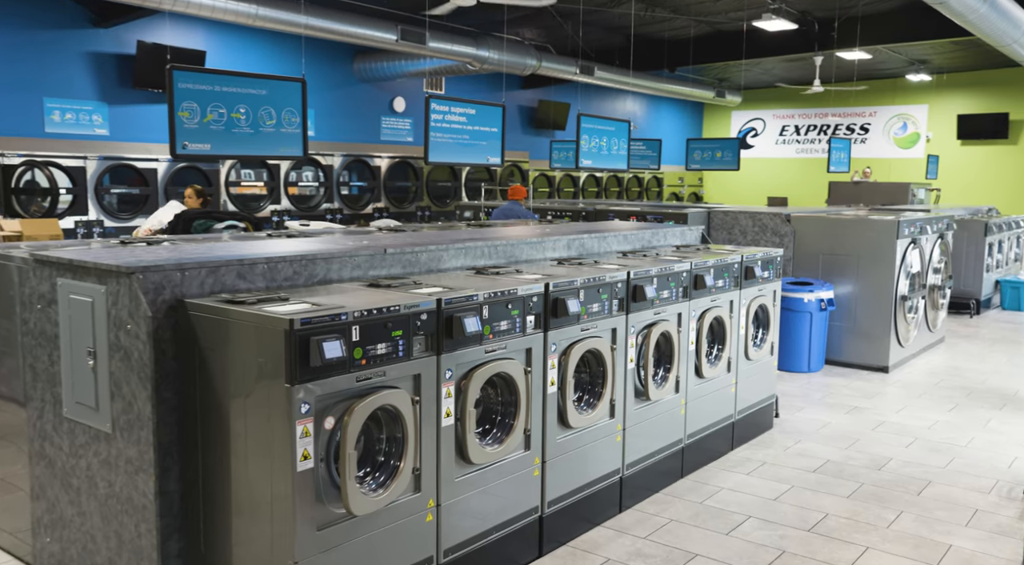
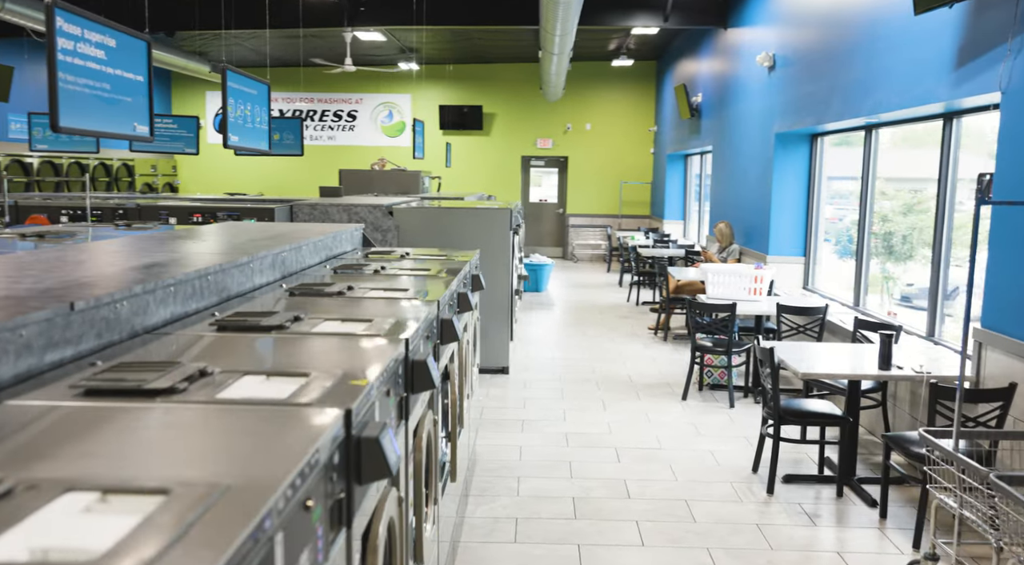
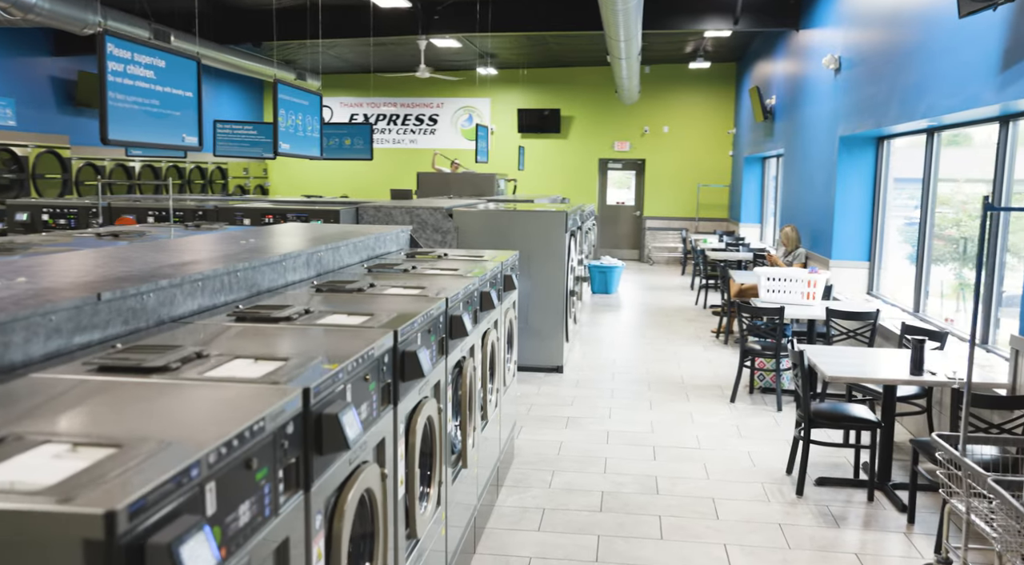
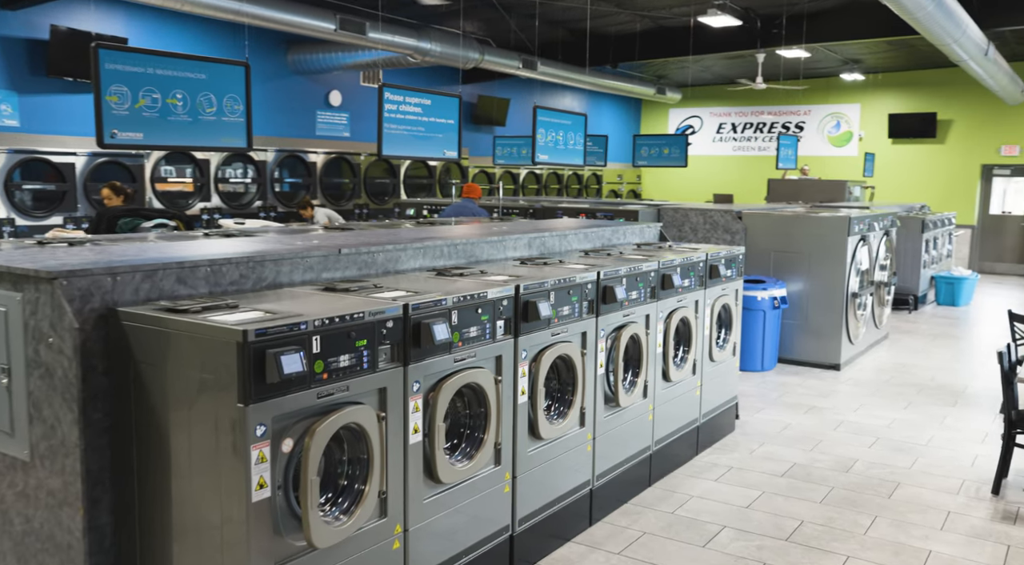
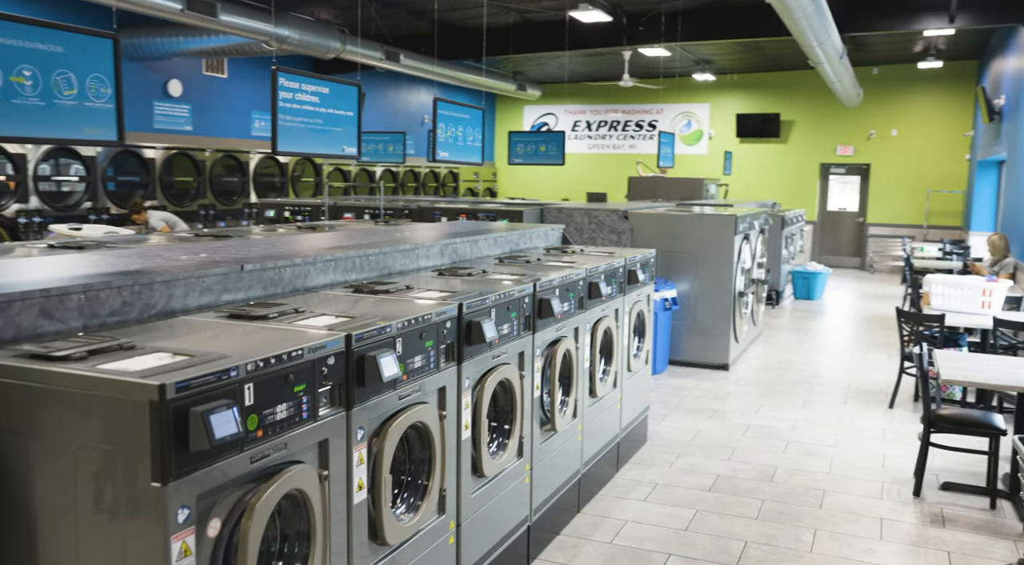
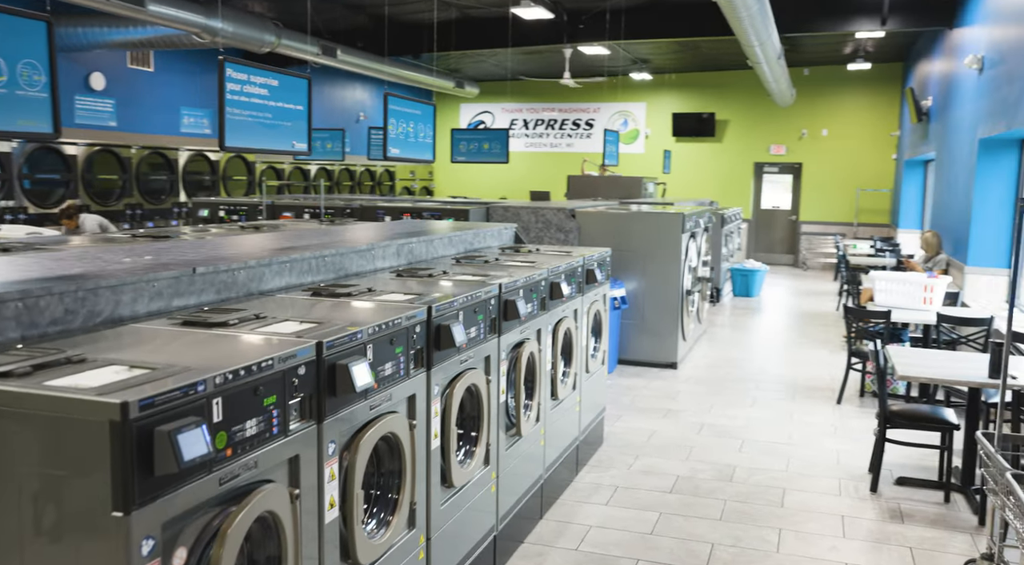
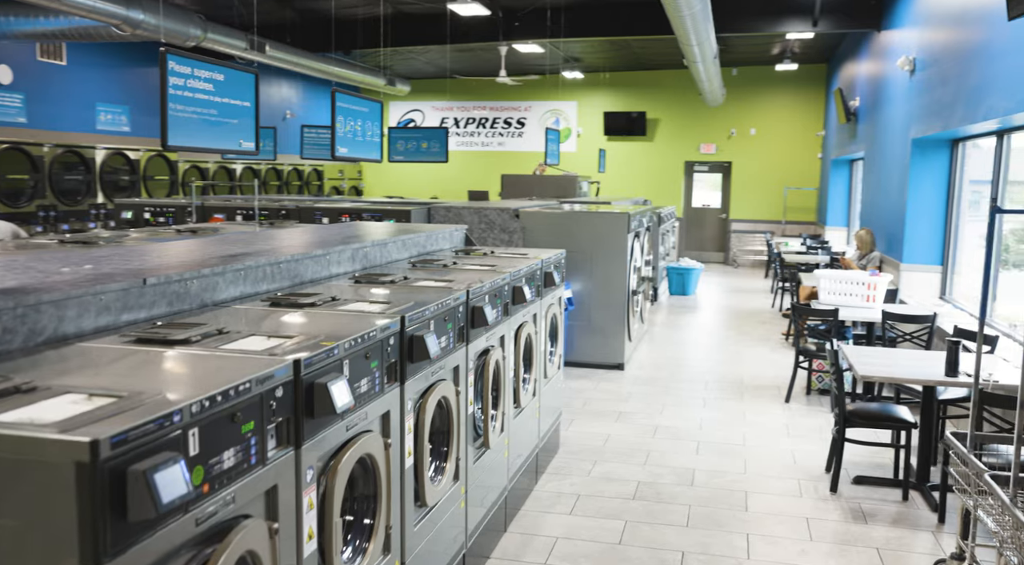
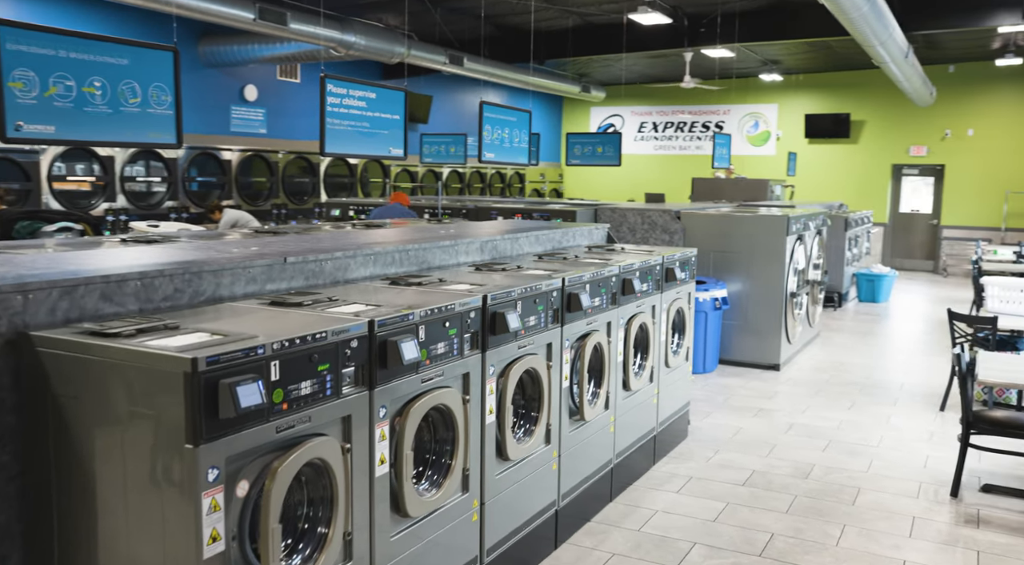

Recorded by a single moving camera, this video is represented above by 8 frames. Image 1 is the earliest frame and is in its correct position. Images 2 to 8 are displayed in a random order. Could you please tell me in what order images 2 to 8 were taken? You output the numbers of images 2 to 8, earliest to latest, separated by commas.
4, 8, 5, 6, 7, 3, 2
